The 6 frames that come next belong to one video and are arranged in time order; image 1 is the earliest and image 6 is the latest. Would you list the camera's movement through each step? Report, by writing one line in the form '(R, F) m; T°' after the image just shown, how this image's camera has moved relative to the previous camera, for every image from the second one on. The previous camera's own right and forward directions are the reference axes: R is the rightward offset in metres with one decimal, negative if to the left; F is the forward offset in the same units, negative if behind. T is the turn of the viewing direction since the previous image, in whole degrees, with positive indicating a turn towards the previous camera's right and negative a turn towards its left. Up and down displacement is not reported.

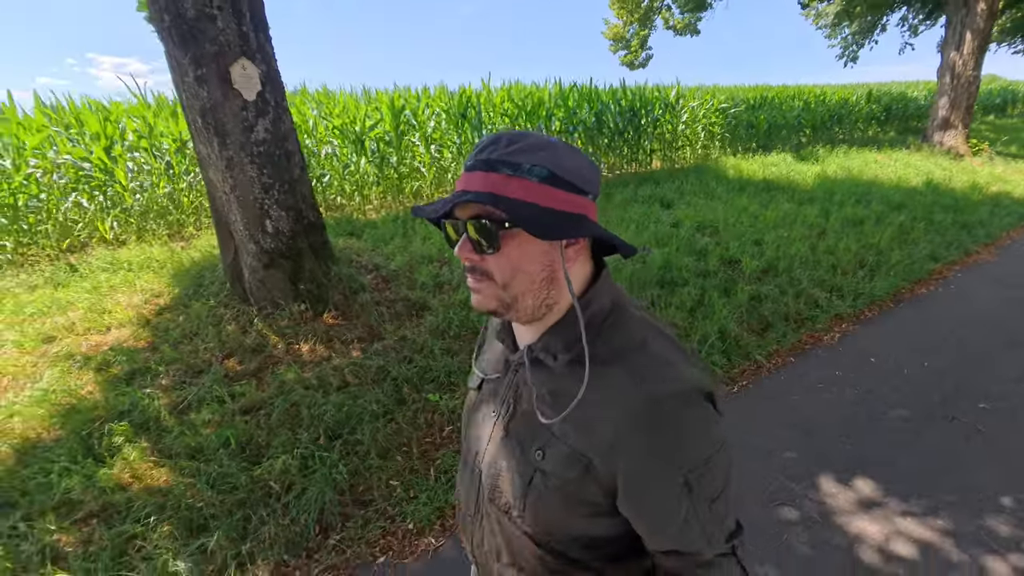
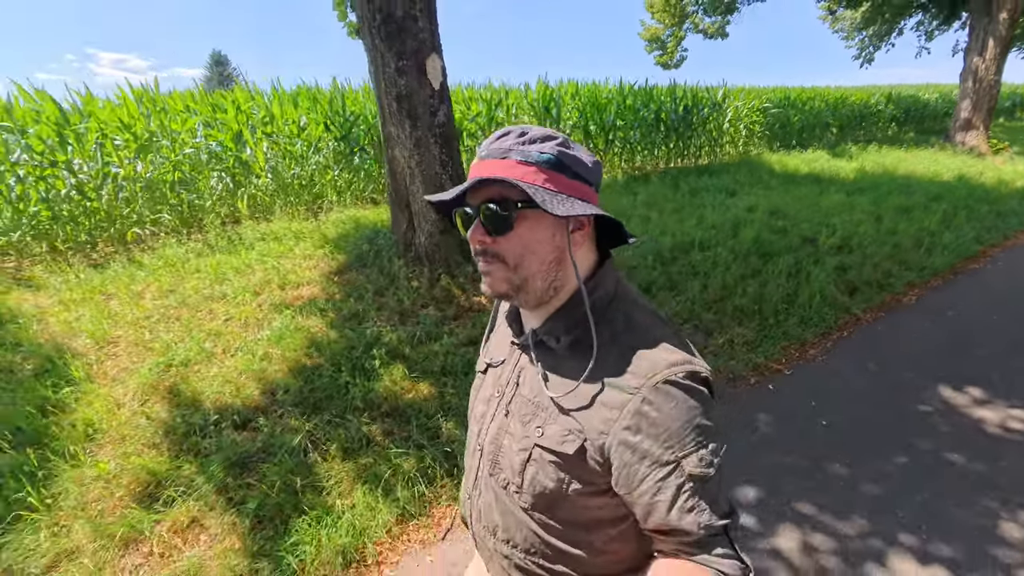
(-1.5, -0.7) m; +1°
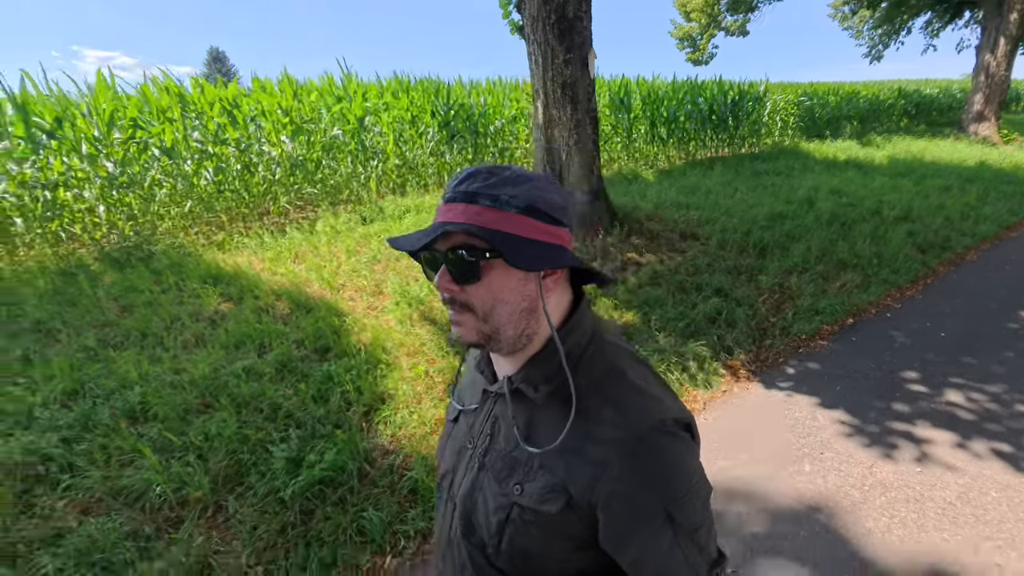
(-1.8, -0.9) m; +1°
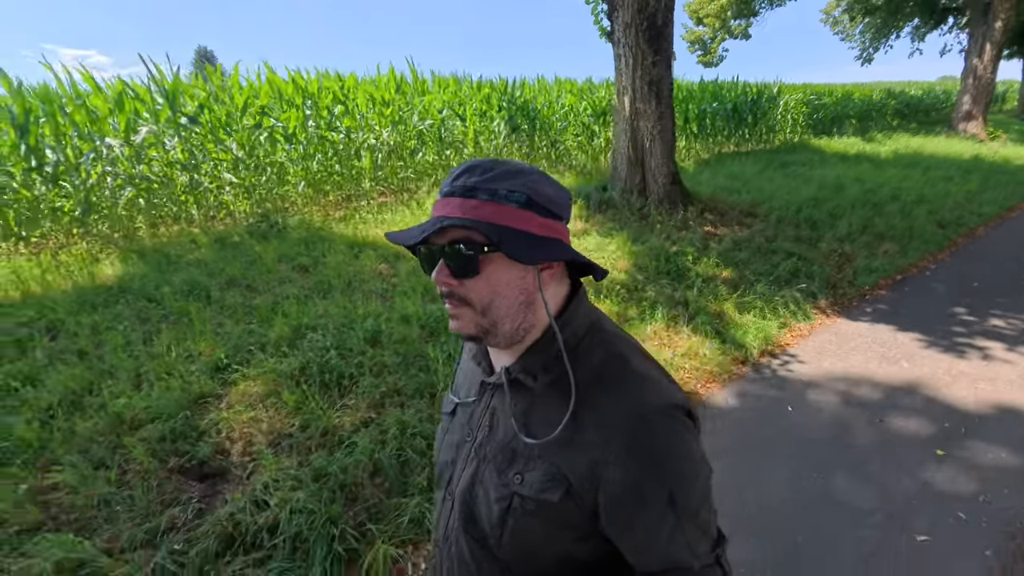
(-1.6, -0.9) m; +2°
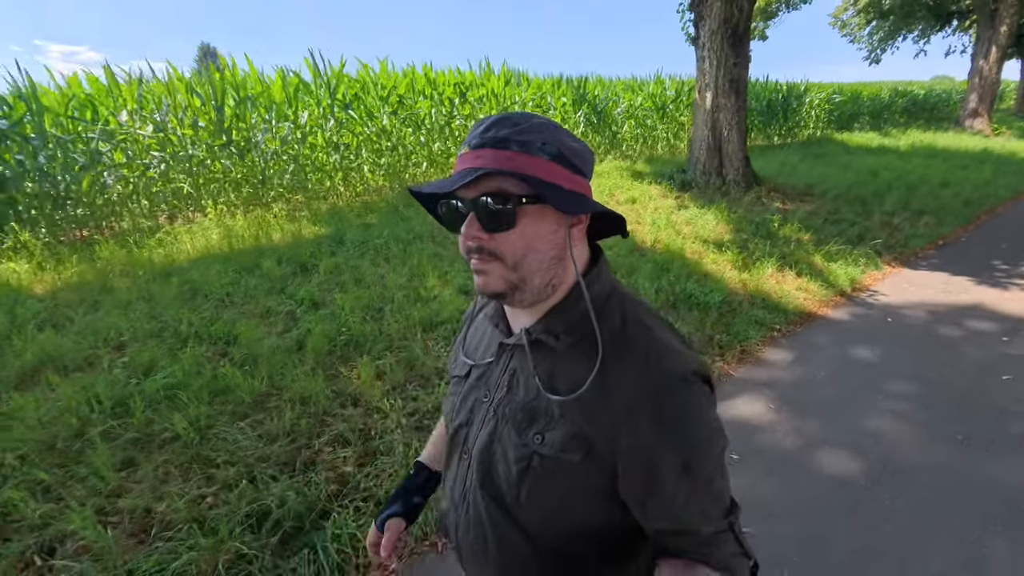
(-2.0, -1.3) m; +1°
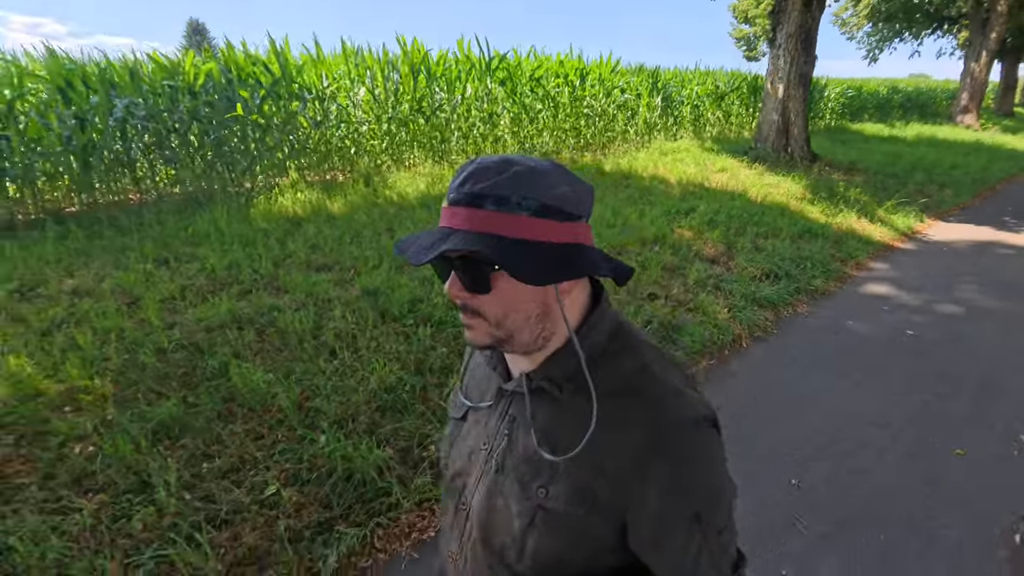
(-3.2, -2.0) m; +3°
